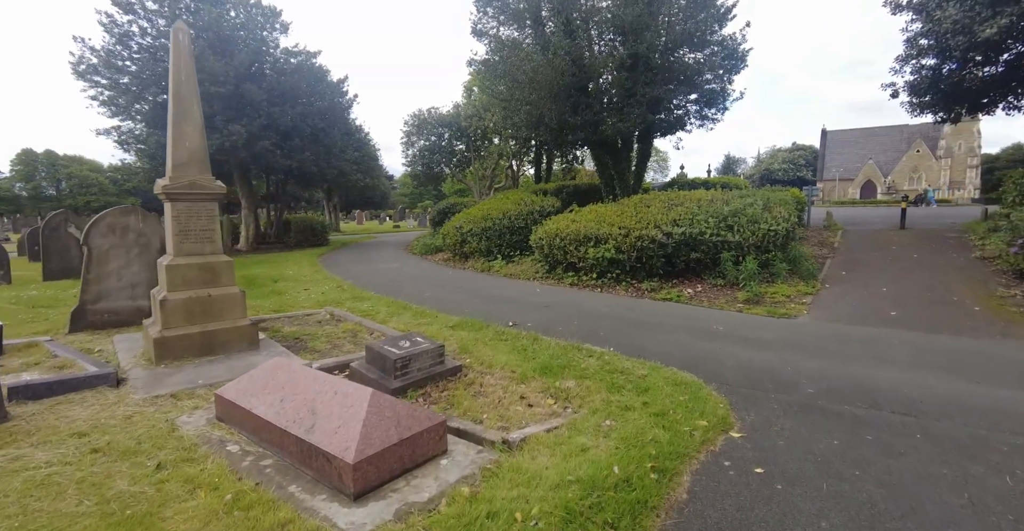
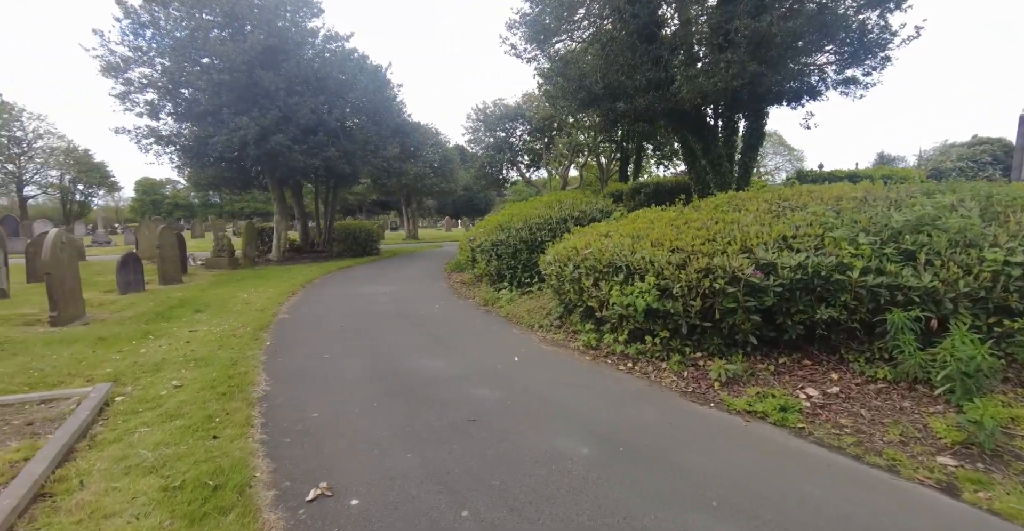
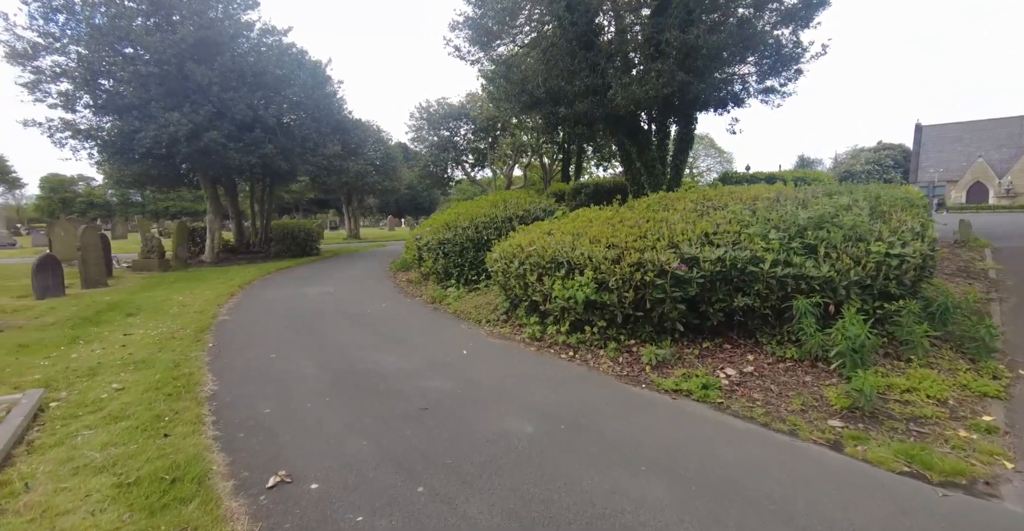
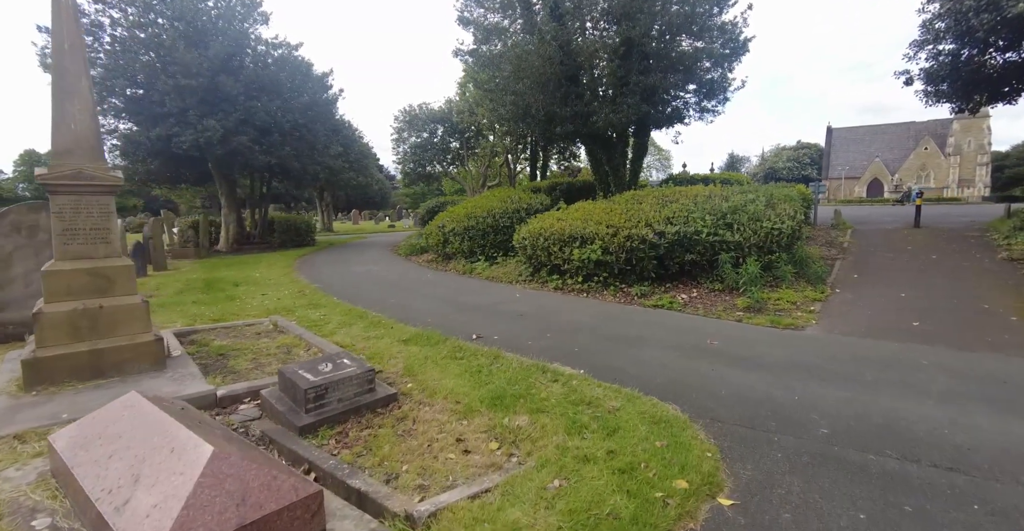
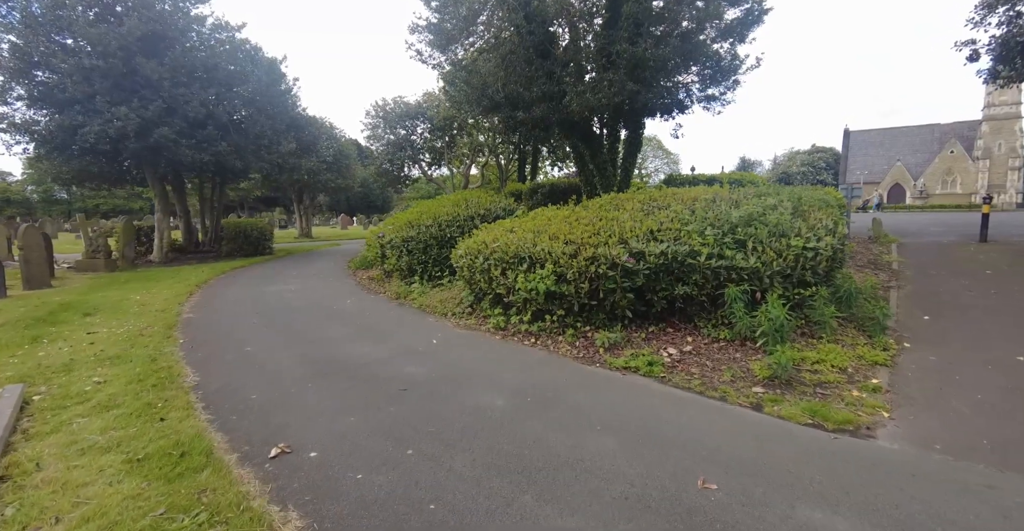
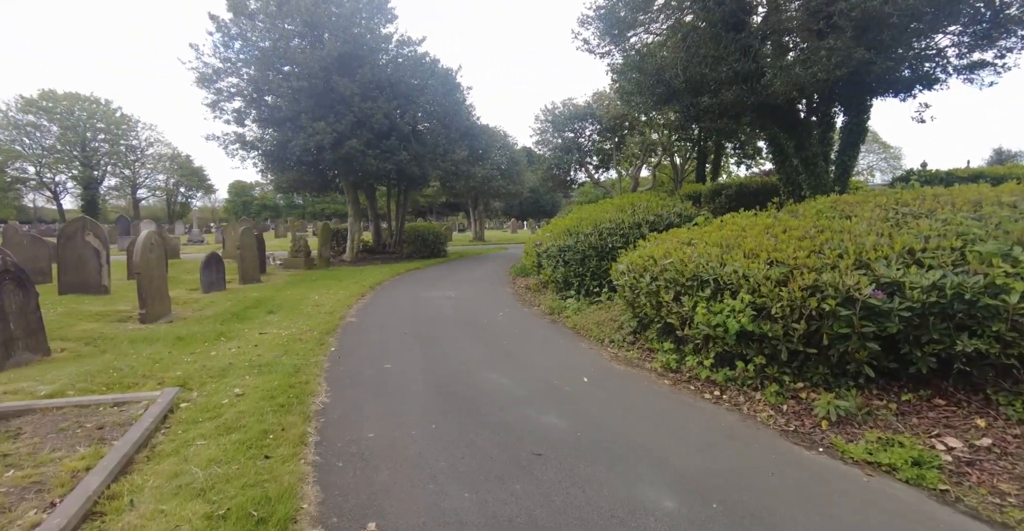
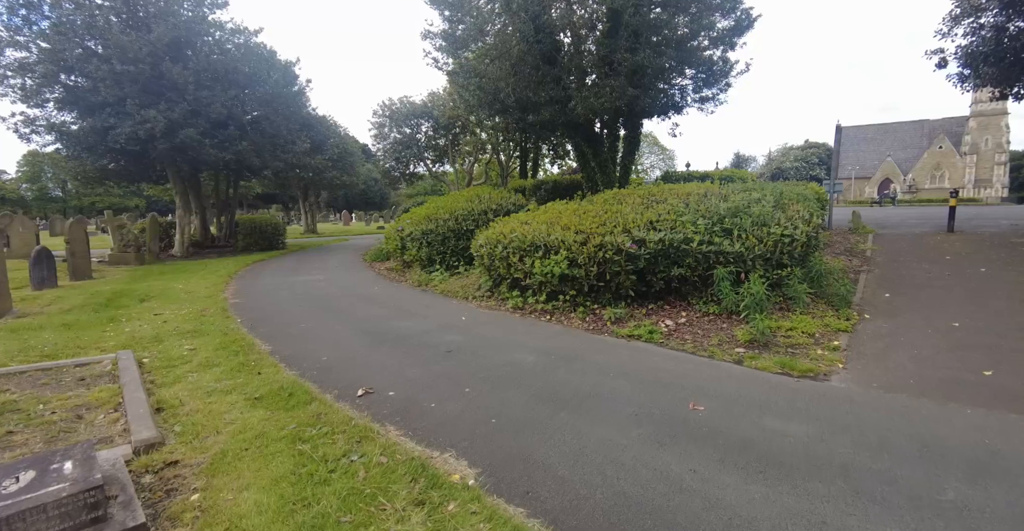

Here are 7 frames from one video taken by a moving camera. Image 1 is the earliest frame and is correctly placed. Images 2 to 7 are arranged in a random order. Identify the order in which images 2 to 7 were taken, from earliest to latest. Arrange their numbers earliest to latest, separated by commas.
4, 7, 5, 3, 2, 6
